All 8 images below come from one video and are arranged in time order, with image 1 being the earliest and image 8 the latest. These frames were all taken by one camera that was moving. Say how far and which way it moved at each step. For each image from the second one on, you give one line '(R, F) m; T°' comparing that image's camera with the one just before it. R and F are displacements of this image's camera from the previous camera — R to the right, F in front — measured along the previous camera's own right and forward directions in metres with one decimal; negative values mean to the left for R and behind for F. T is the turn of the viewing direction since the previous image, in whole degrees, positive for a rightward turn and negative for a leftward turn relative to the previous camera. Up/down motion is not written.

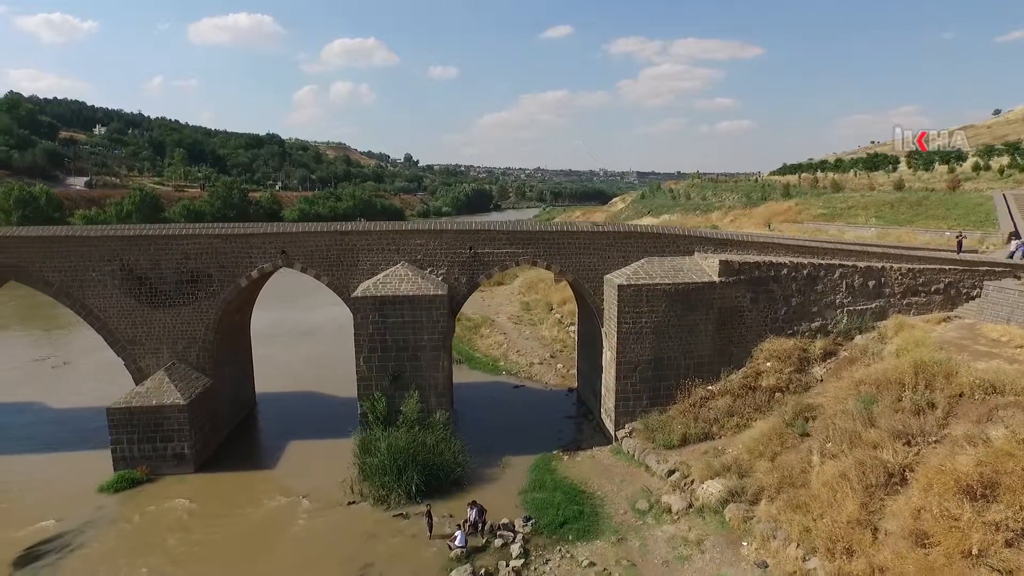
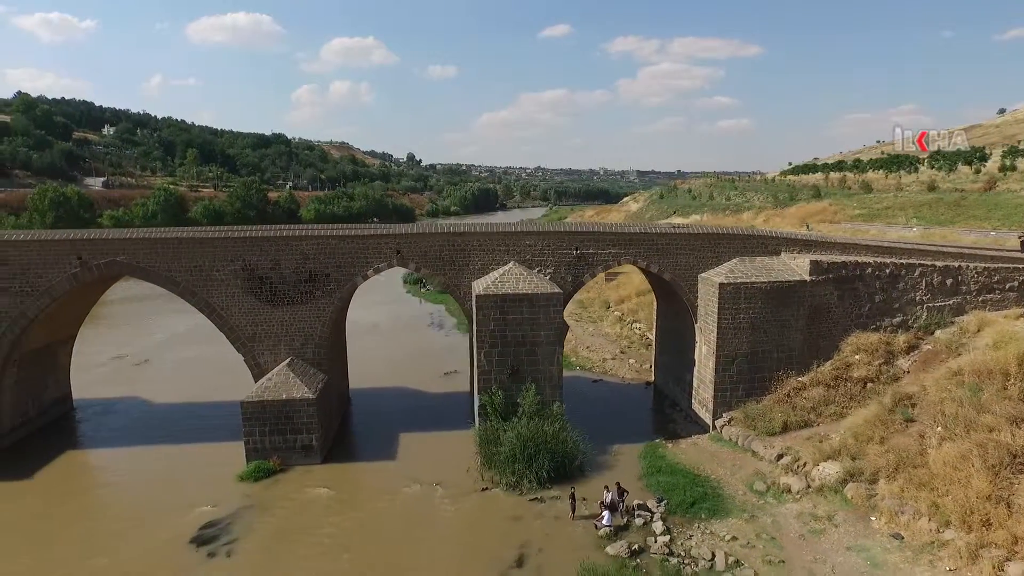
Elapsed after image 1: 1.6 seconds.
(-2.1, -0.6) m; 0°
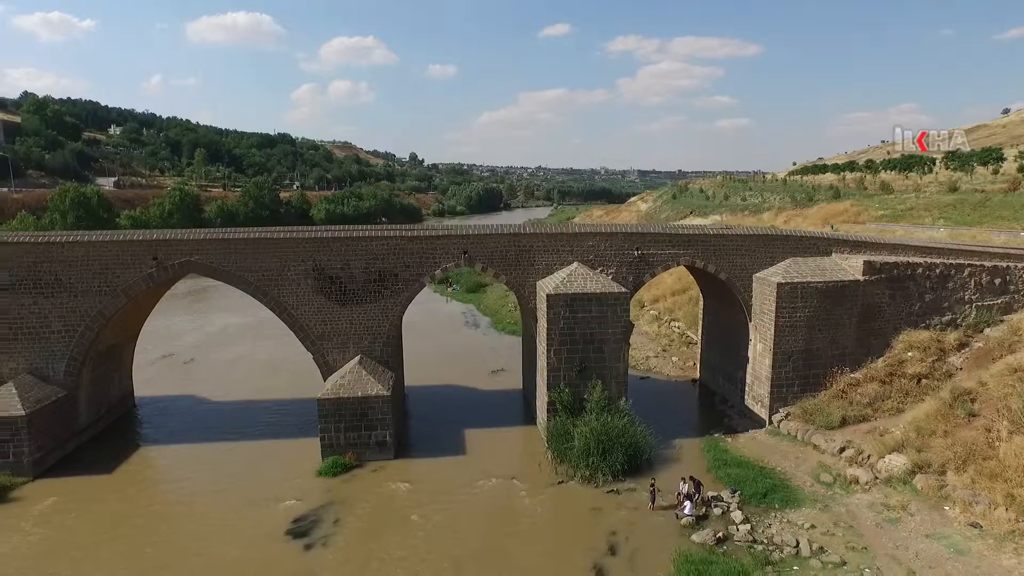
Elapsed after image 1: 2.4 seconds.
(-1.3, -0.3) m; 0°
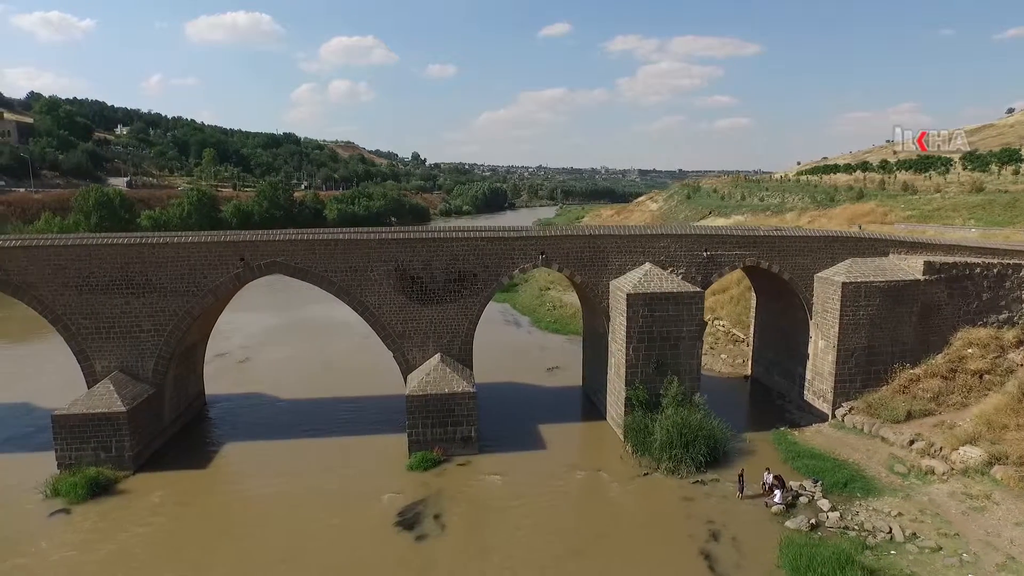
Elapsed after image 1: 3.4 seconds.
(-1.6, -0.4) m; 0°
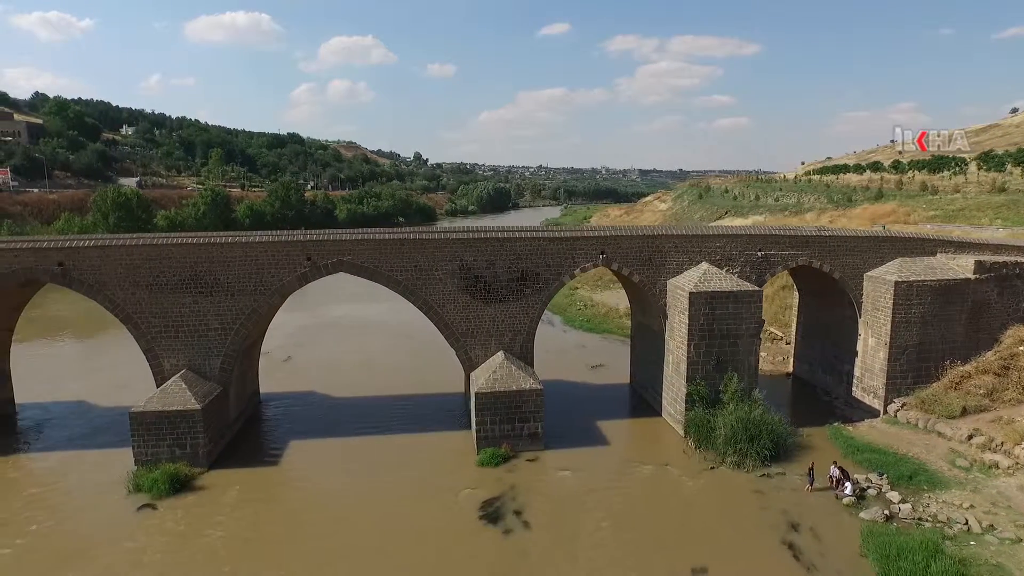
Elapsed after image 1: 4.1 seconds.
(-1.3, -0.2) m; 0°
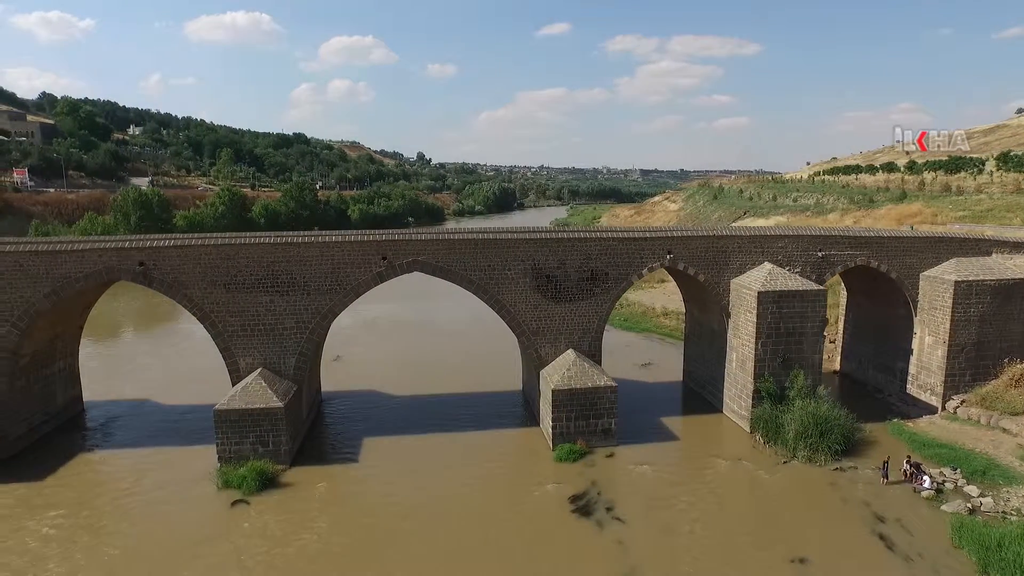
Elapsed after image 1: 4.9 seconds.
(-1.5, -0.2) m; 0°
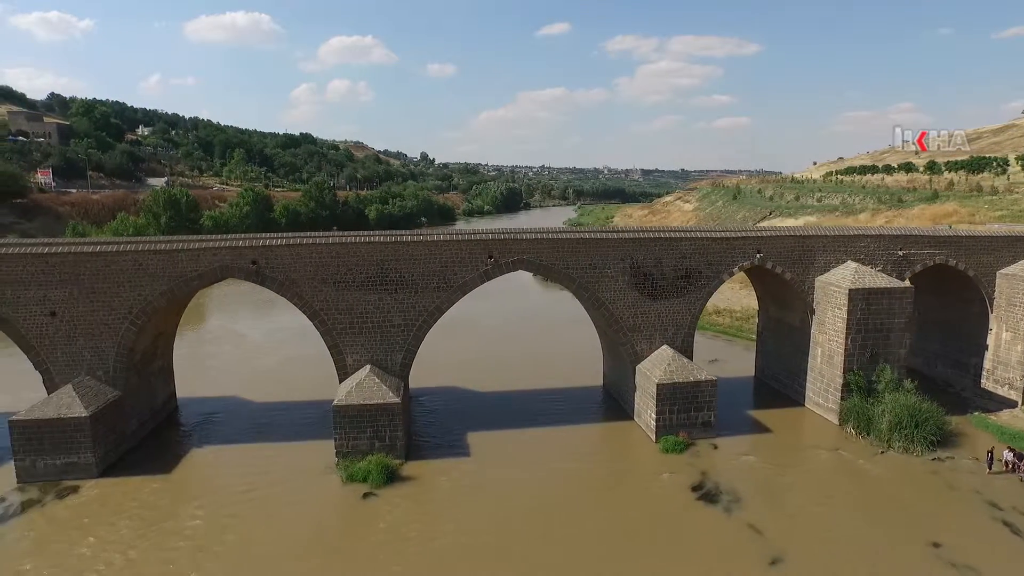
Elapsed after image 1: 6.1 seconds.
(-2.2, -0.4) m; 0°
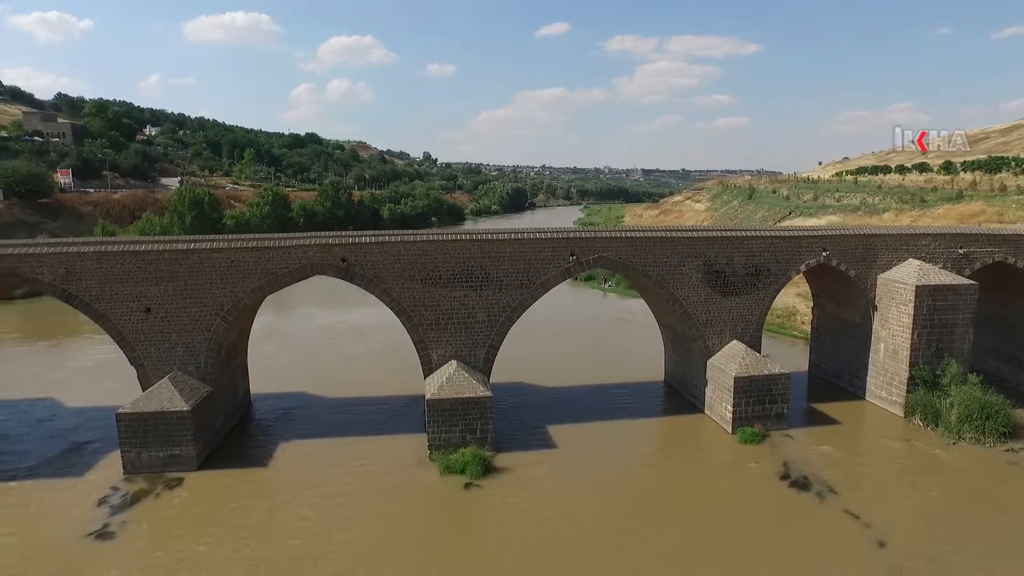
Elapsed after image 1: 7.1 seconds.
(-1.8, -0.3) m; 0°
